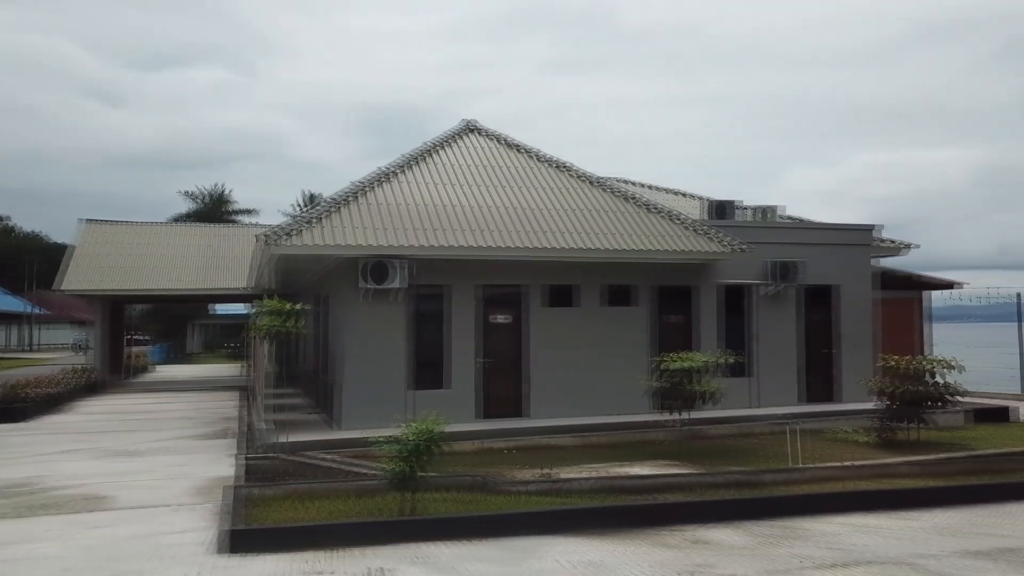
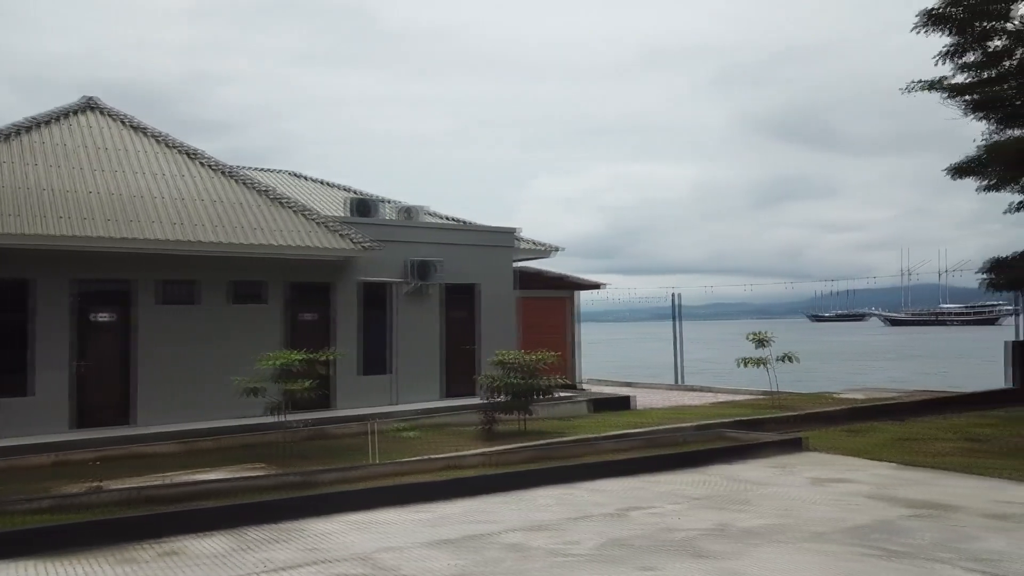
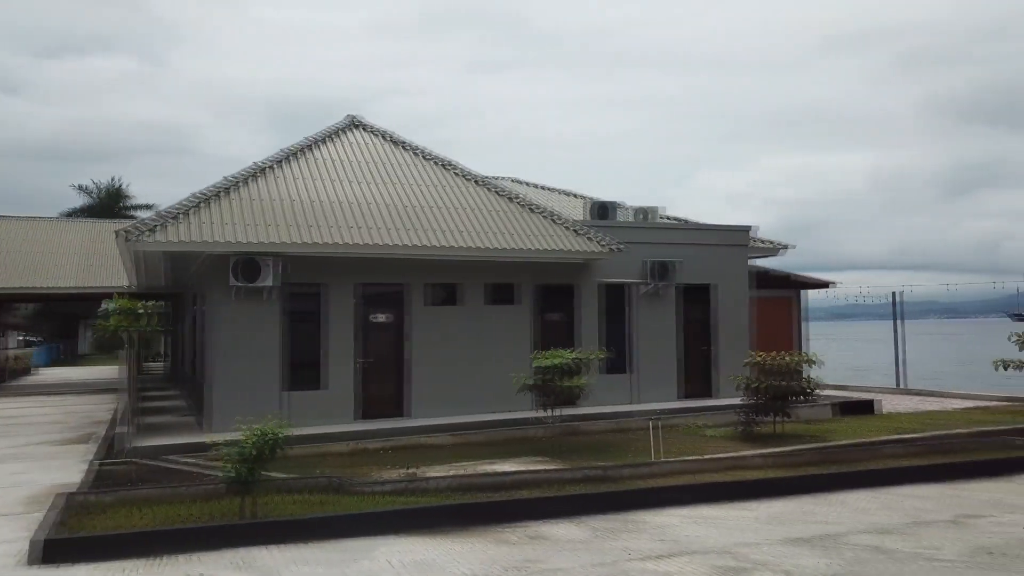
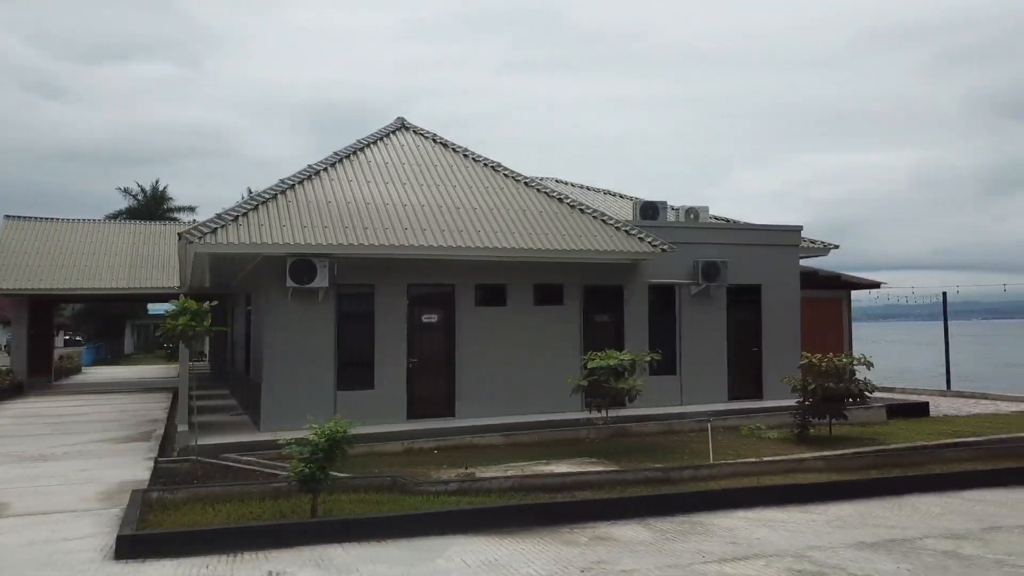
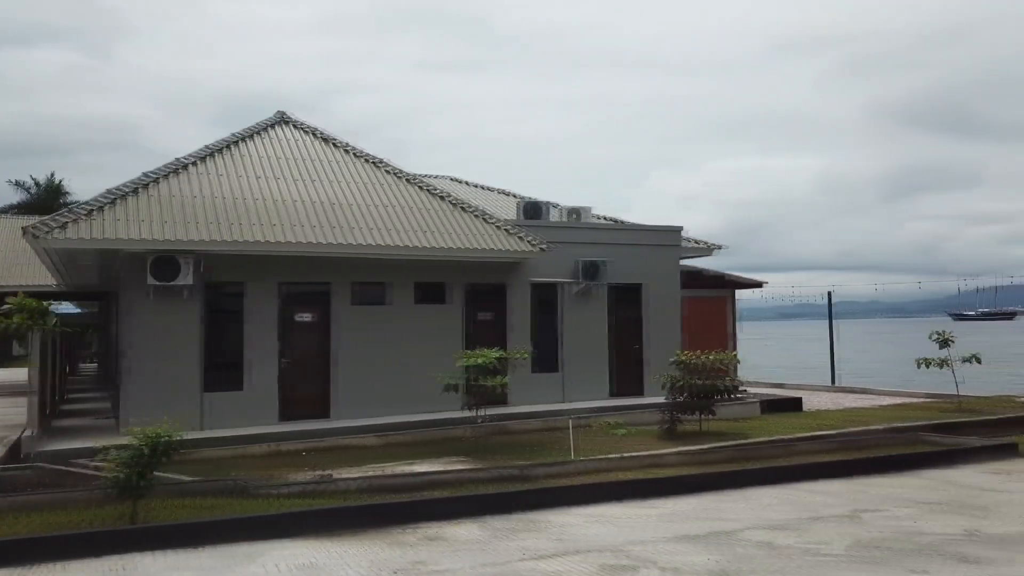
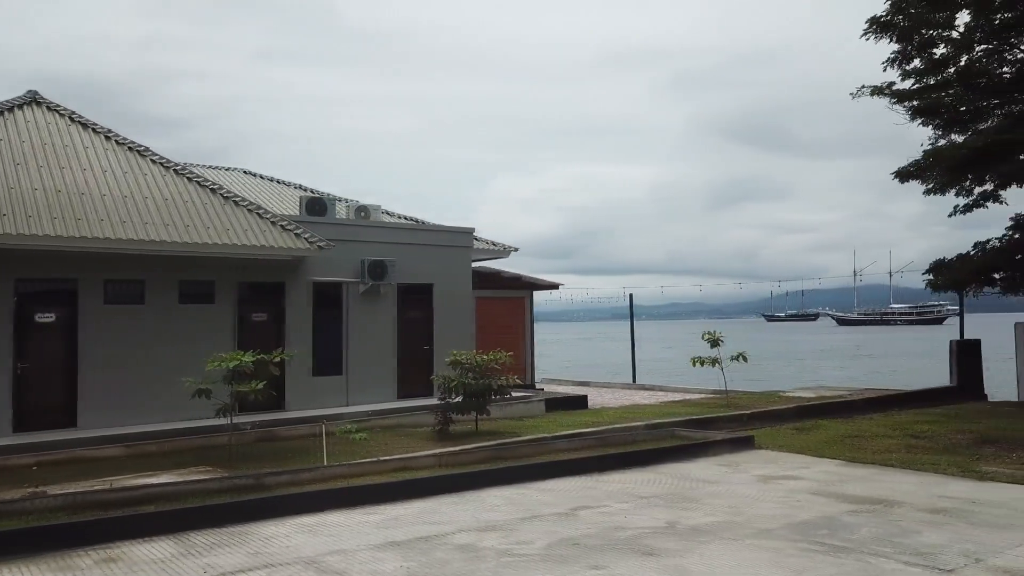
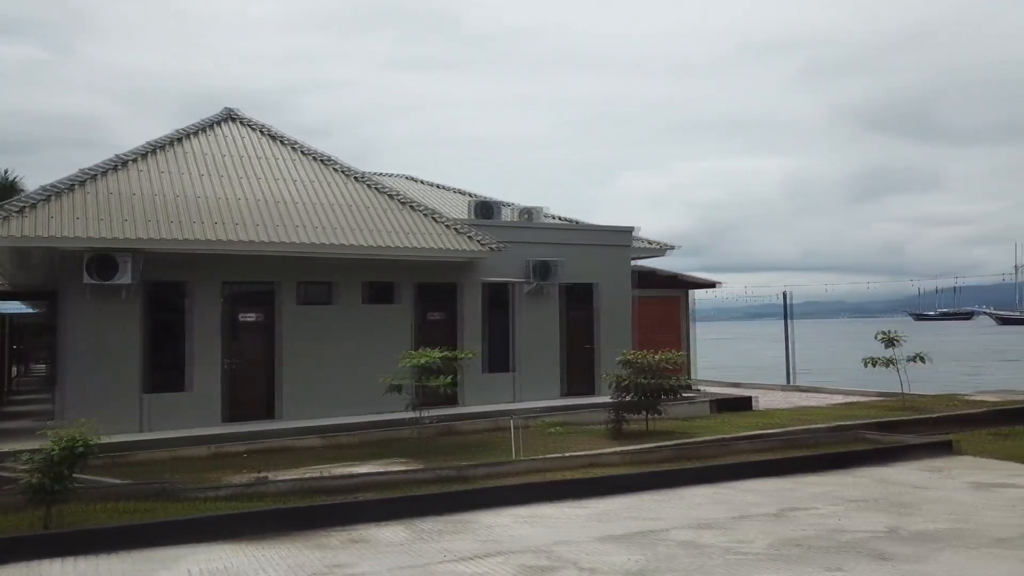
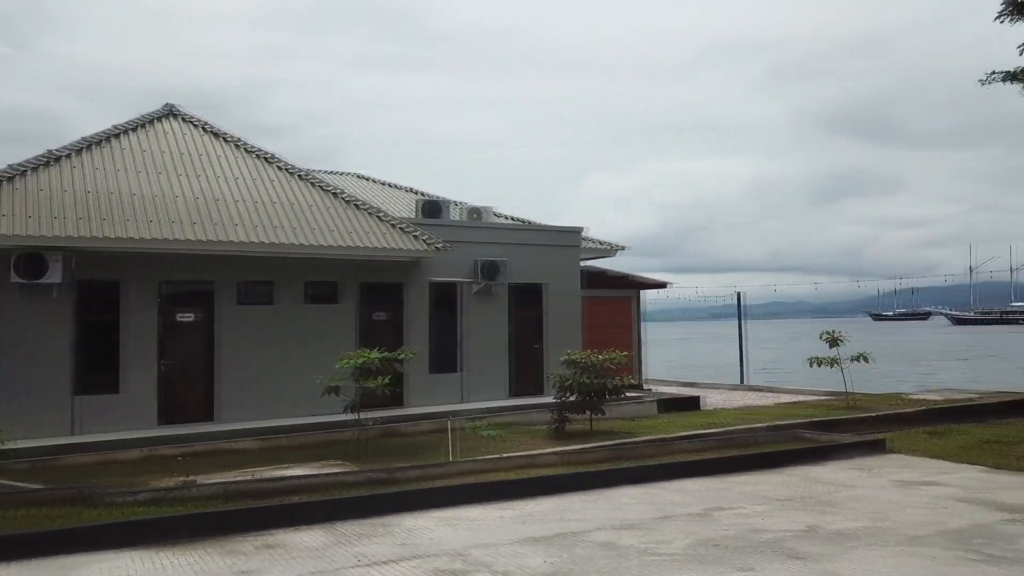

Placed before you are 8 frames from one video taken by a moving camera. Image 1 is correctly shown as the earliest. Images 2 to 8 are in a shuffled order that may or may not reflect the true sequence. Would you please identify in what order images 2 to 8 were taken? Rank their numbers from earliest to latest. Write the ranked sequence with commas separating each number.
4, 3, 5, 7, 8, 2, 6
